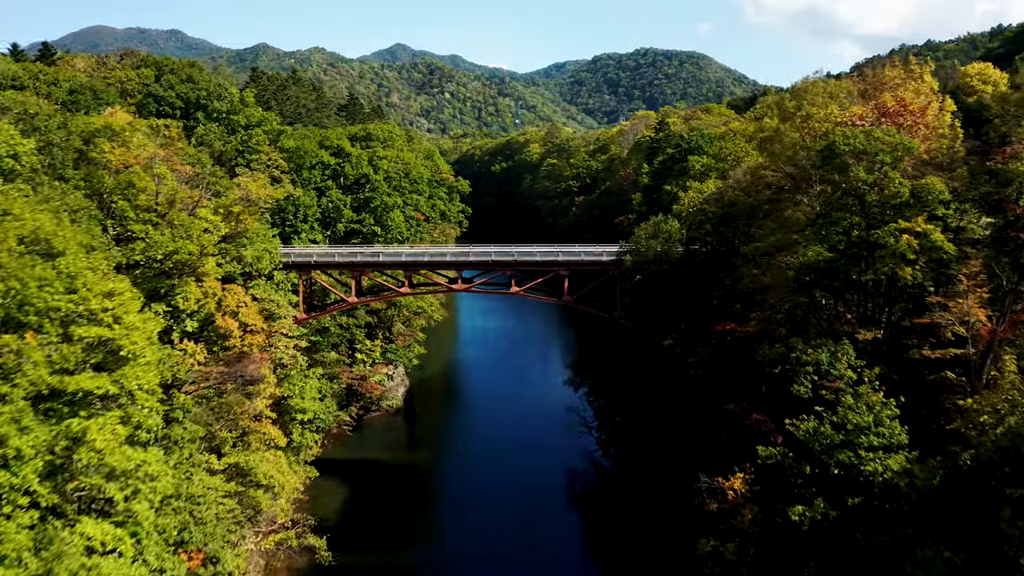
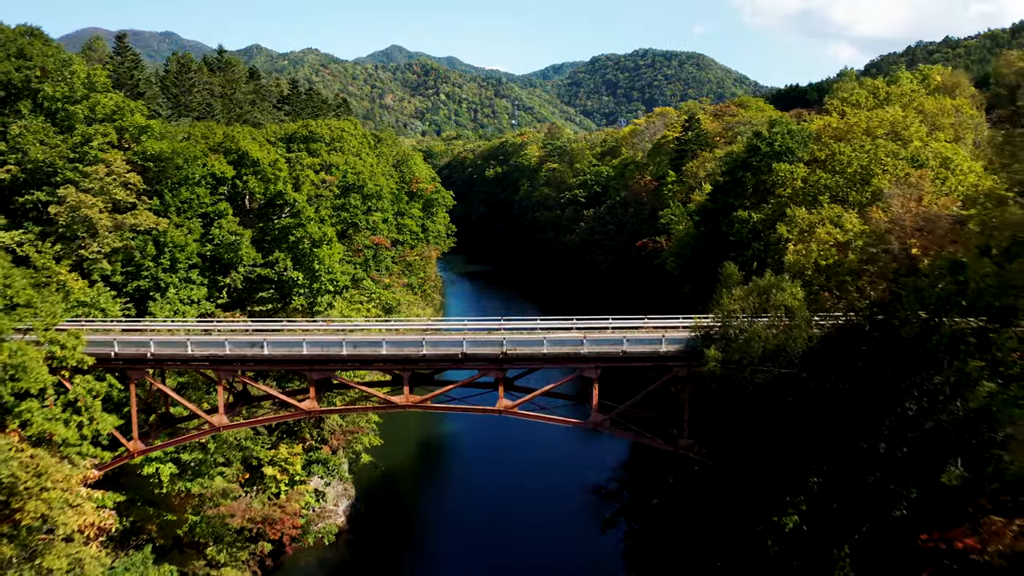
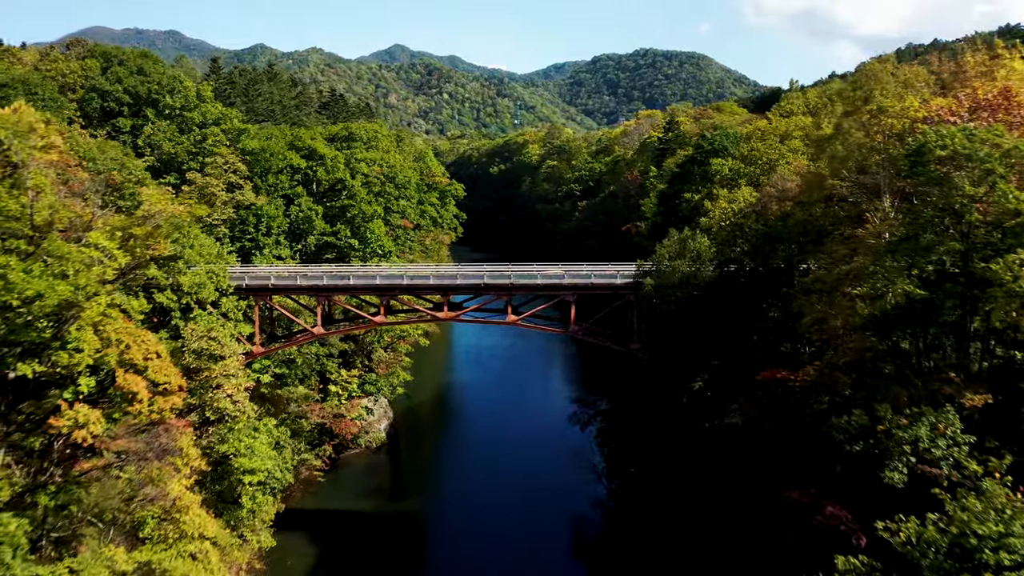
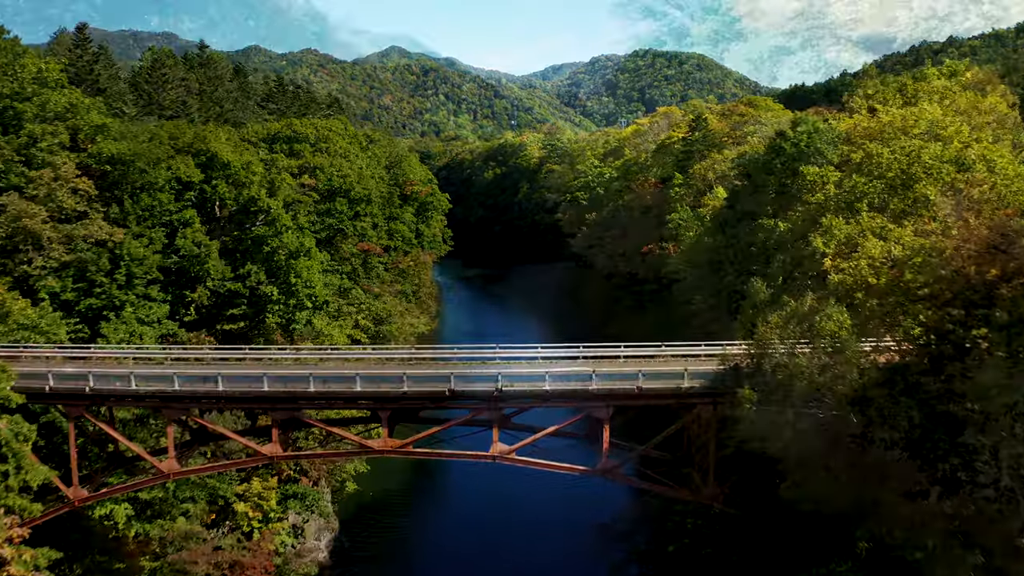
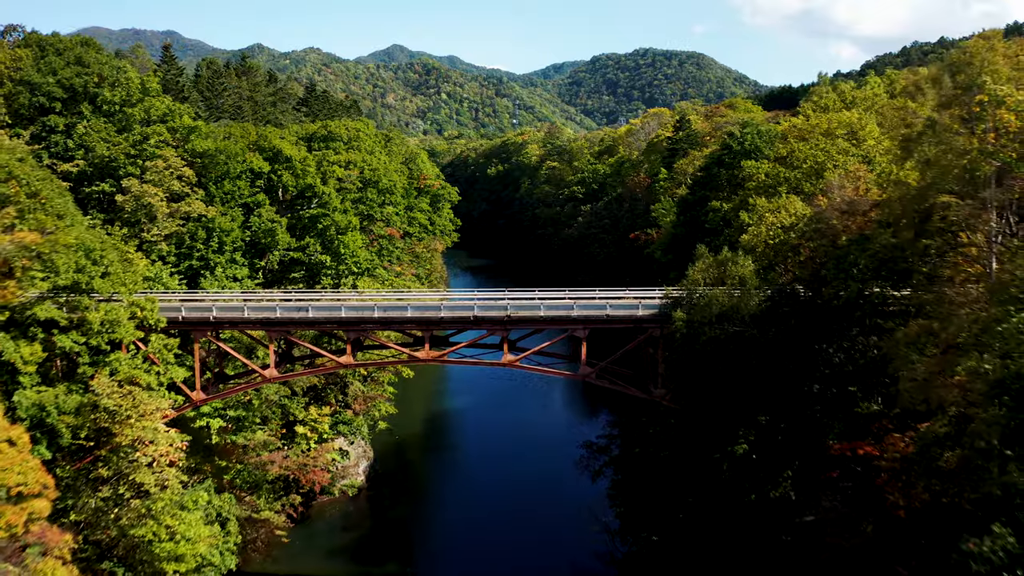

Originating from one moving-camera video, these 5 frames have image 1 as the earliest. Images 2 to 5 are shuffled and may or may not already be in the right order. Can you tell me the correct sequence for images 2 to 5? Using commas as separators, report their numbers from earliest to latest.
3, 5, 2, 4
